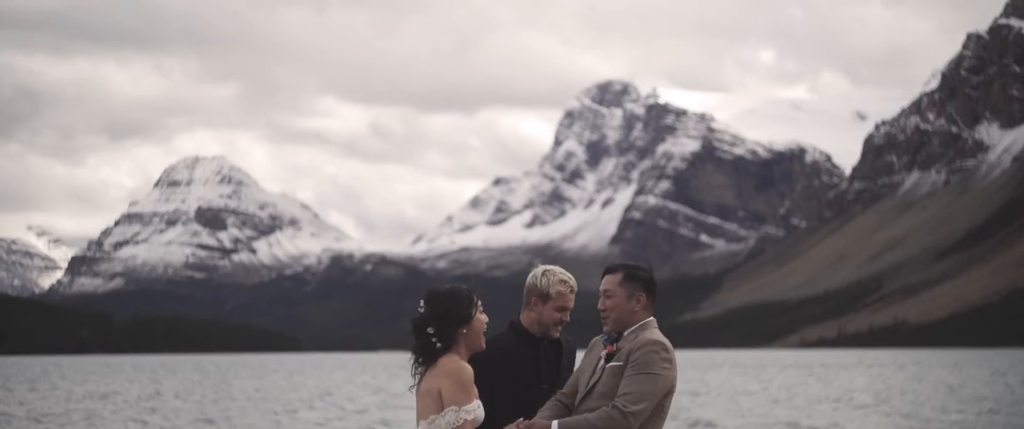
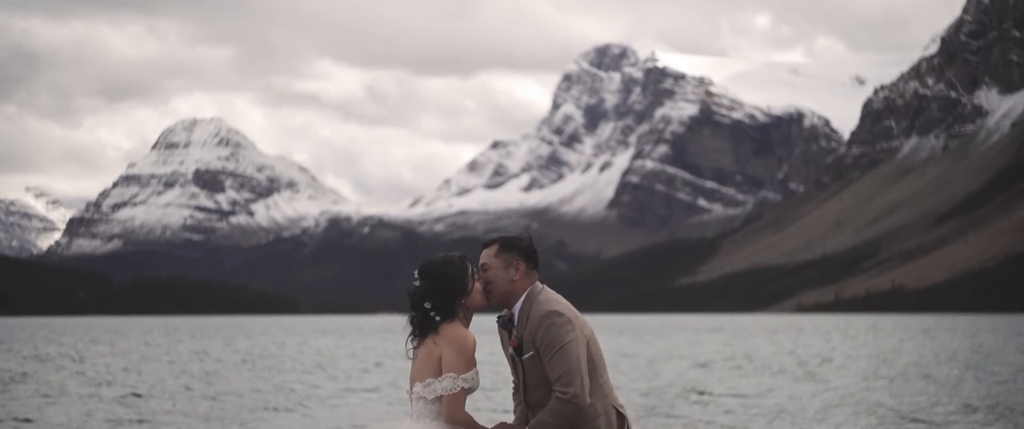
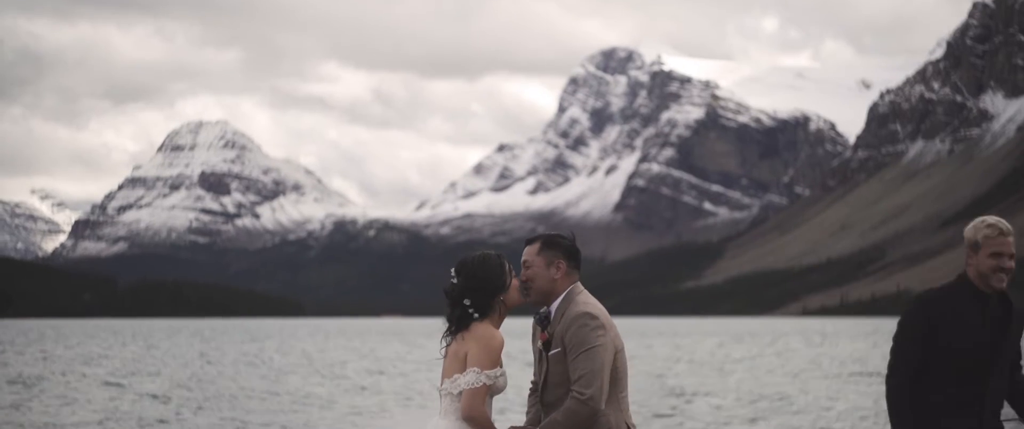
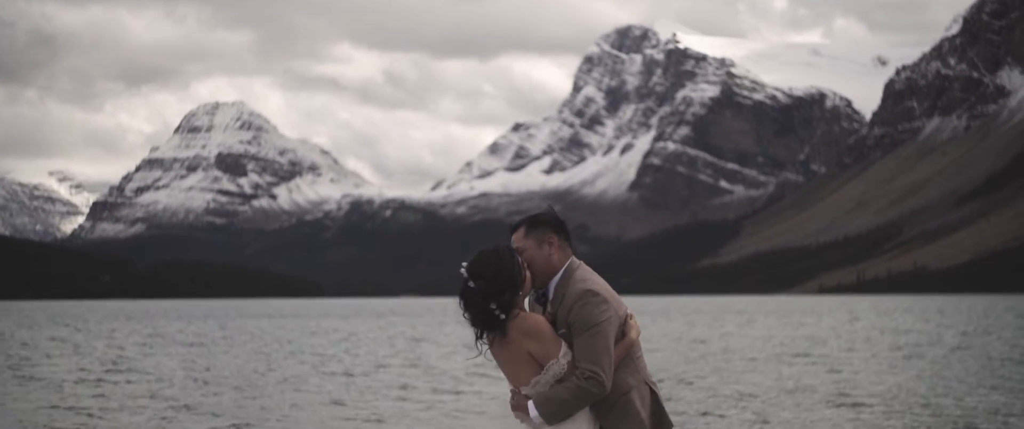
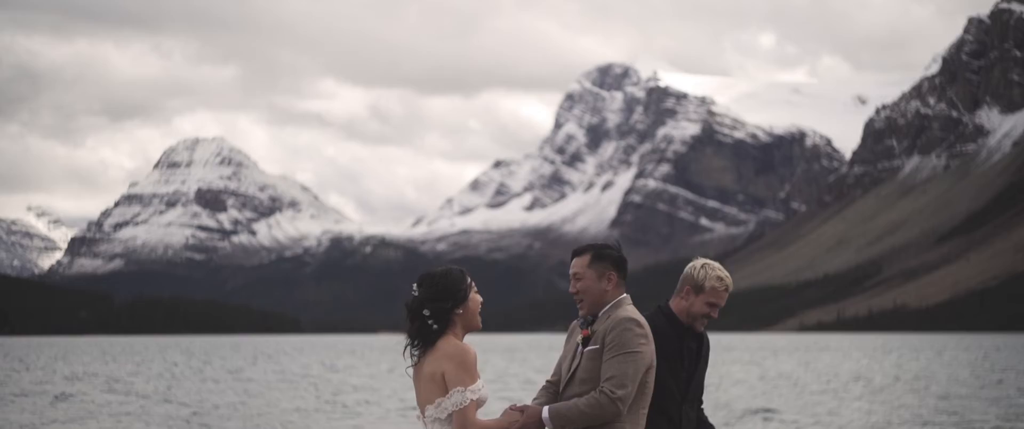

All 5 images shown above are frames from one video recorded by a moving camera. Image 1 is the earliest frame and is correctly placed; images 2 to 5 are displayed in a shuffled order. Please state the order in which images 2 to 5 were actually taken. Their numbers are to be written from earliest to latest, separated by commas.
5, 3, 2, 4
